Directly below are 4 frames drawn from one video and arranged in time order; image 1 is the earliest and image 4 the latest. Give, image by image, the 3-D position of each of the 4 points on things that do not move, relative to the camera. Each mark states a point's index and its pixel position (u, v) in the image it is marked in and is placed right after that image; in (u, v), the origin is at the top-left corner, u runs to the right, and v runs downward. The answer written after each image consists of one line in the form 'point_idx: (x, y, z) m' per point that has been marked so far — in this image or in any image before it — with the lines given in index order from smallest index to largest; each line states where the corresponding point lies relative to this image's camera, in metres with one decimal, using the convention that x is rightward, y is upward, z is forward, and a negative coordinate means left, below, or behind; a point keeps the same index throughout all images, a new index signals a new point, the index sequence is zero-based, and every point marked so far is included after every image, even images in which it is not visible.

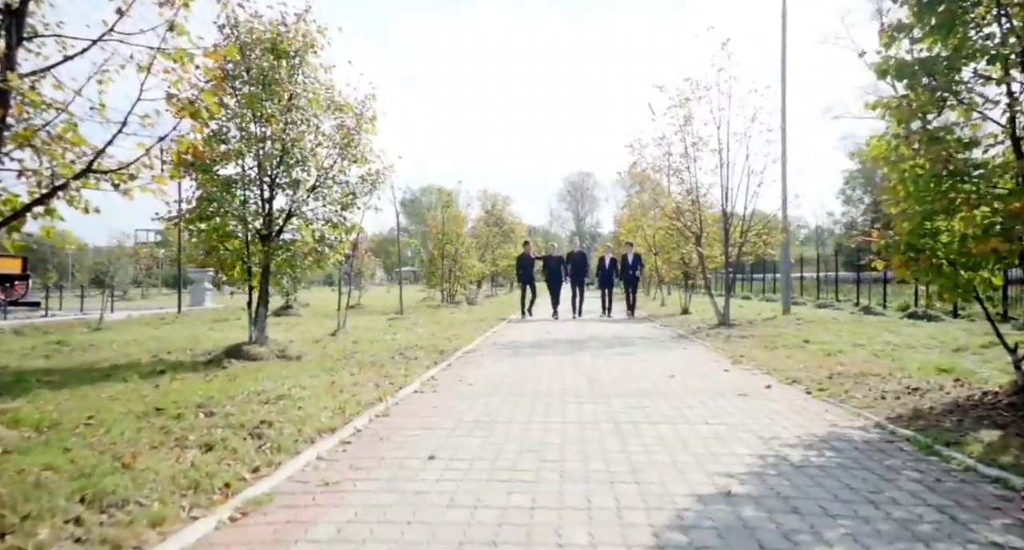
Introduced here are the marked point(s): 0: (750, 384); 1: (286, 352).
0: (+3.1, -1.4, +7.7) m
1: (-3.8, -1.3, +10.0) m
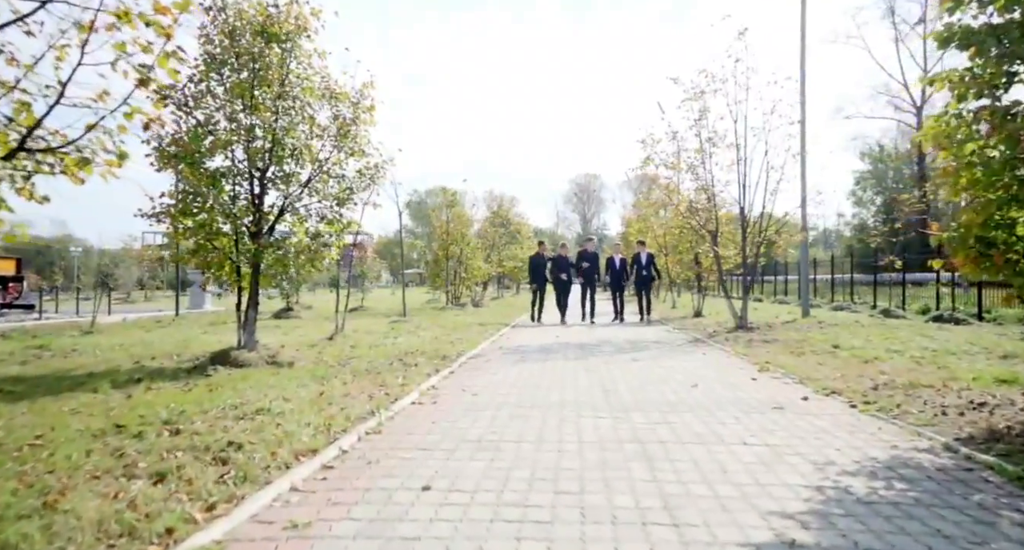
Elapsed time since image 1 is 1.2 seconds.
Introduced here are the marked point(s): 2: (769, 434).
0: (+3.2, -1.4, +7.0) m
1: (-3.7, -1.3, +9.3) m
2: (+2.3, -1.4, +5.2) m
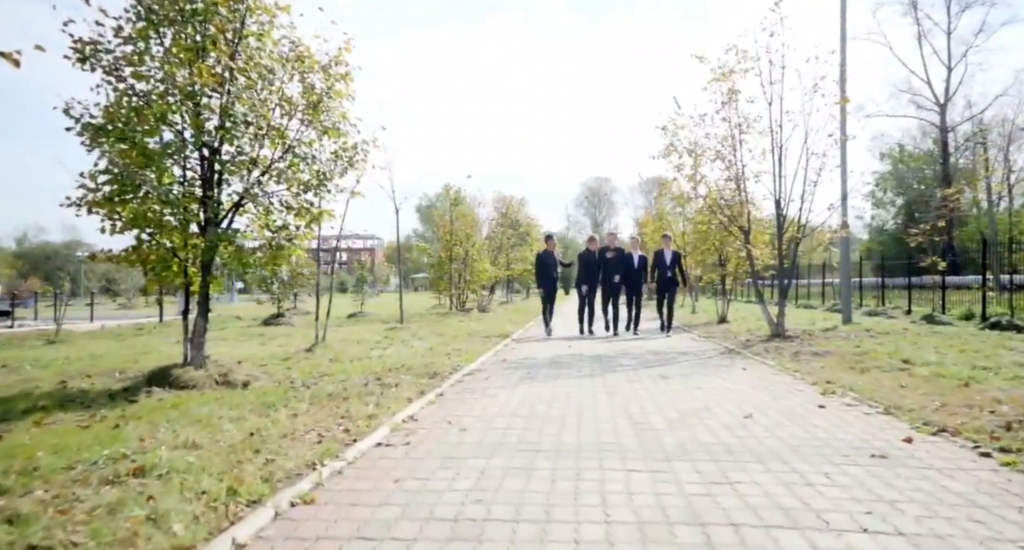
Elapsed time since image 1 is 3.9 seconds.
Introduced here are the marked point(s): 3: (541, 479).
0: (+3.1, -1.4, +5.2) m
1: (-3.6, -1.3, +7.7) m
2: (+2.2, -1.4, +3.5) m
3: (+0.2, -1.4, +4.2) m
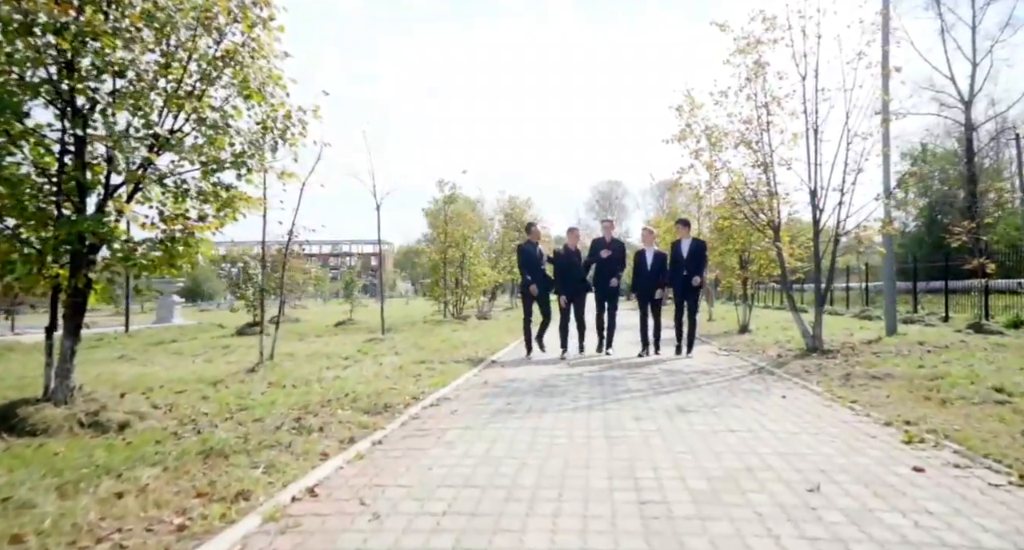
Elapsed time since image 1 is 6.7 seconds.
0: (+2.8, -1.4, +3.1) m
1: (-3.9, -1.3, +5.8) m
2: (+1.8, -1.4, +1.5) m
3: (-0.2, -1.4, +2.2) m
